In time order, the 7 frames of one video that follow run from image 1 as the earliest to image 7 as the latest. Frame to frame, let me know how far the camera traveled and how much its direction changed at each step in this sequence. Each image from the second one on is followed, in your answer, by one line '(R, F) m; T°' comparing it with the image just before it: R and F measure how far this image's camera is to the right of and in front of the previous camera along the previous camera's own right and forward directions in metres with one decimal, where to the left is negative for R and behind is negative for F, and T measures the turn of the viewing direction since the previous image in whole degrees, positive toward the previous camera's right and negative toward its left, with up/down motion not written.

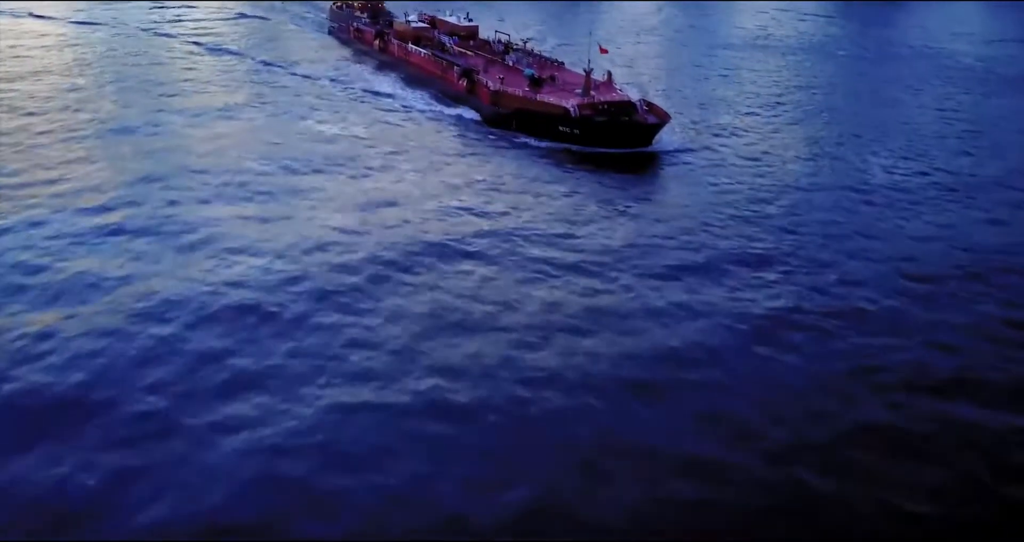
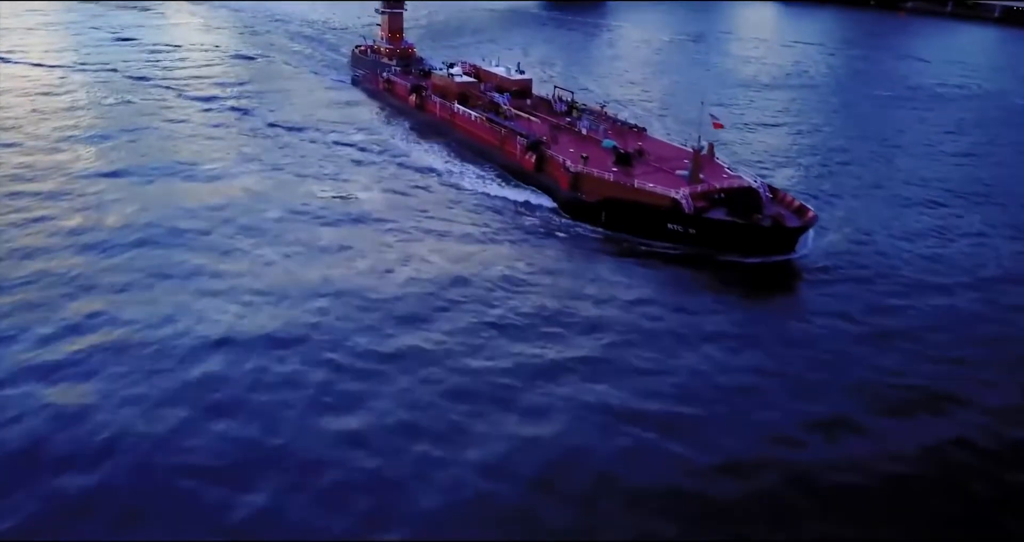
(-1.8, +6.0) m; 0°
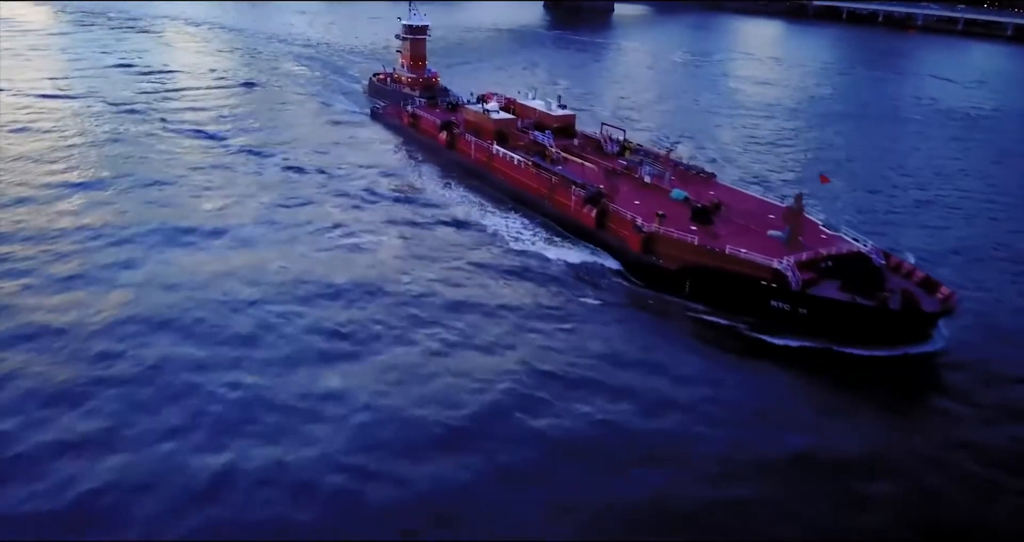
(-1.1, +3.4) m; 0°
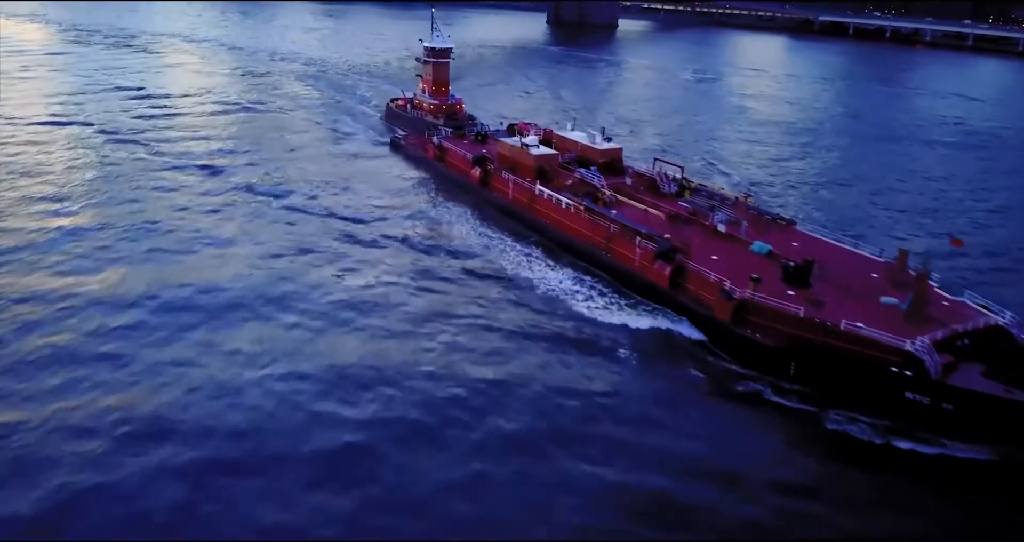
(-1.0, +2.9) m; 0°
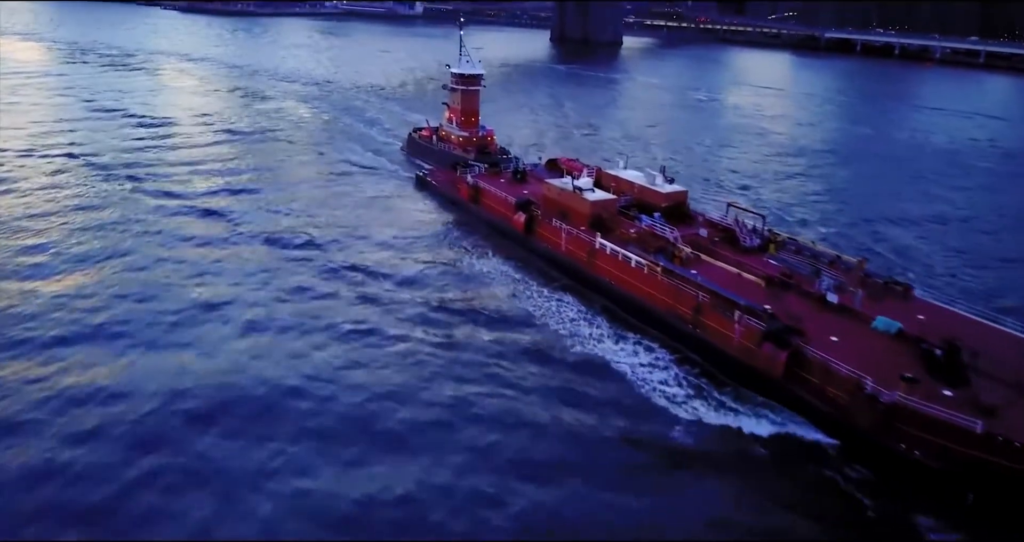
(-1.1, +3.3) m; 0°
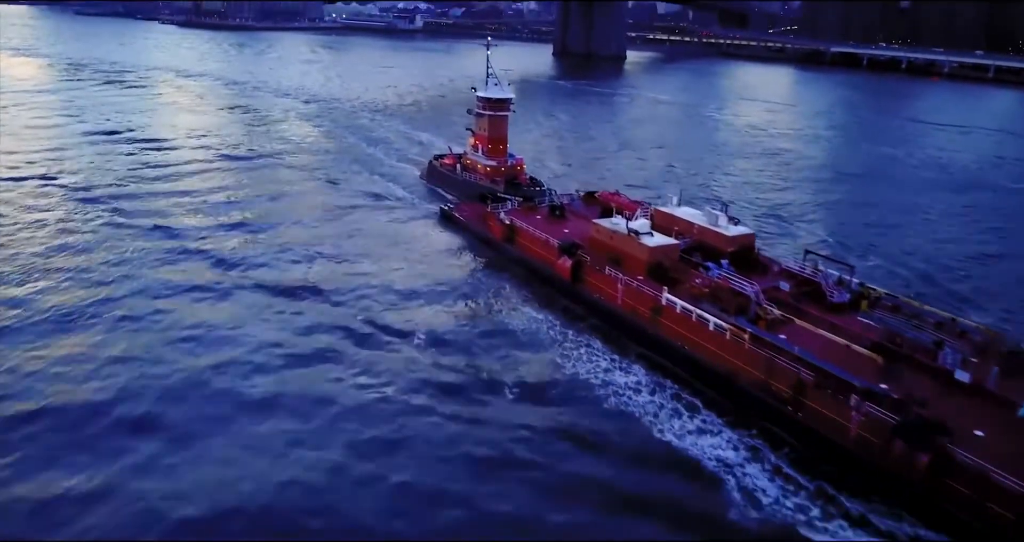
(-0.9, +2.7) m; 0°
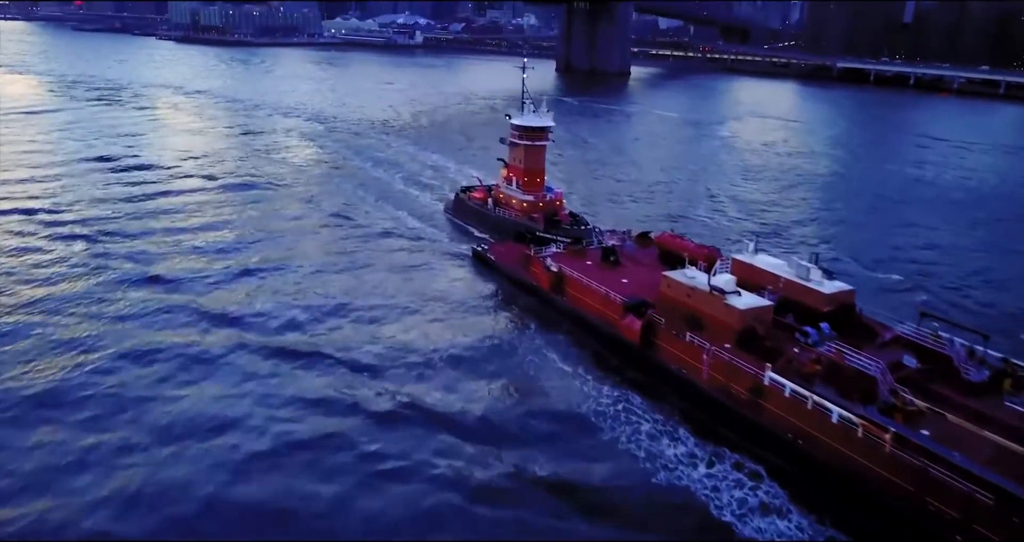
(-1.0, +3.1) m; 0°
